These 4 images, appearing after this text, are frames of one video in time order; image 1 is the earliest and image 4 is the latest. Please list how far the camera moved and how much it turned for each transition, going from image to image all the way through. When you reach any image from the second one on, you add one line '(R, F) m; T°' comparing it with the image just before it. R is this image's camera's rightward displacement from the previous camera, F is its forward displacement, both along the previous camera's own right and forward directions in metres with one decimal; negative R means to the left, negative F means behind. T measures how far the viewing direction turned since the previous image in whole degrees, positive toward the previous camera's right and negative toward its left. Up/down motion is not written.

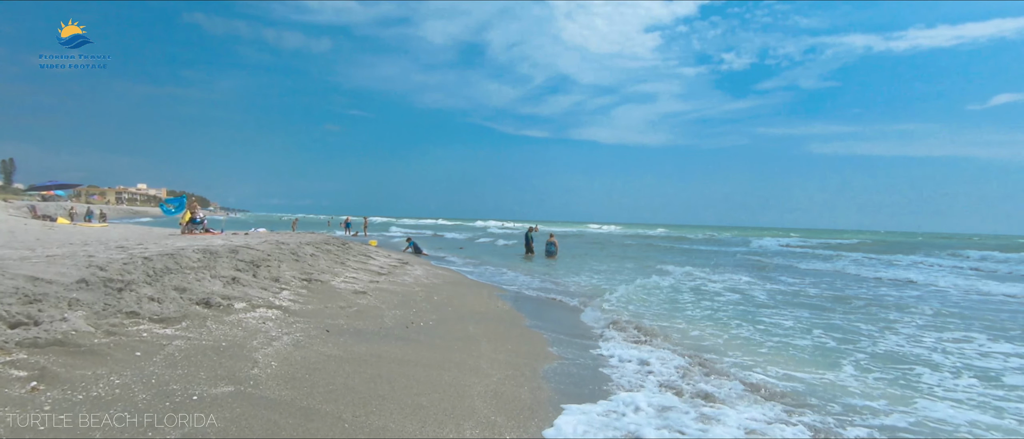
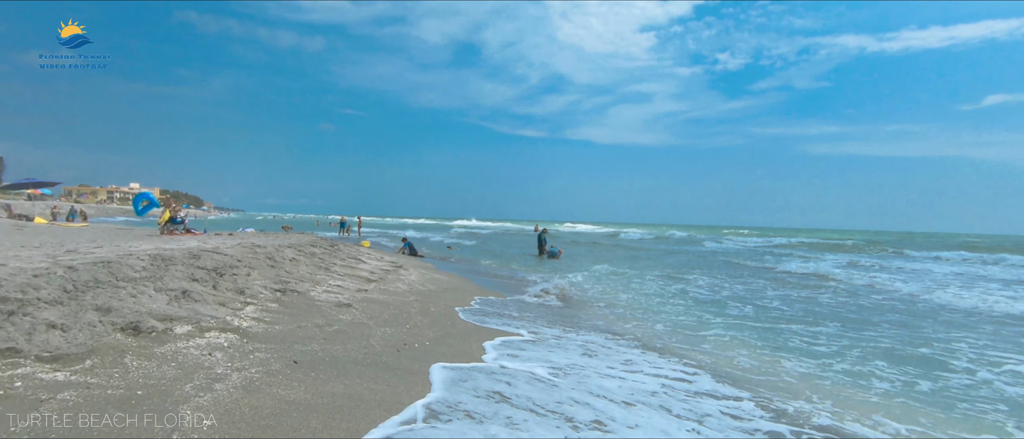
(-0.2, +1.1) m; +1°
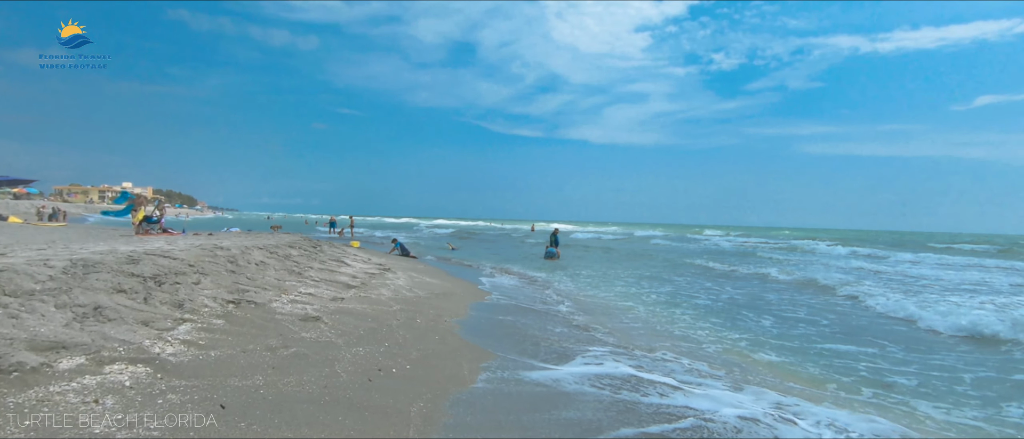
(0.0, +1.0) m; +1°
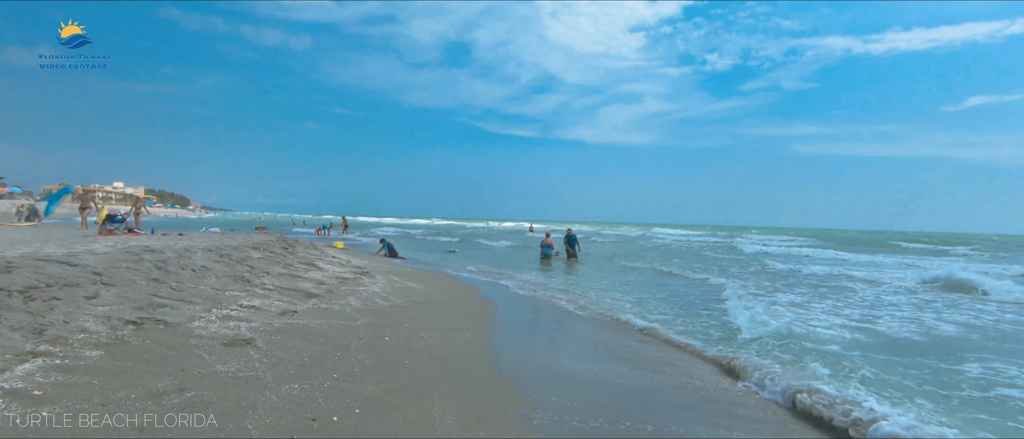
(+0.1, +1.3) m; +1°
